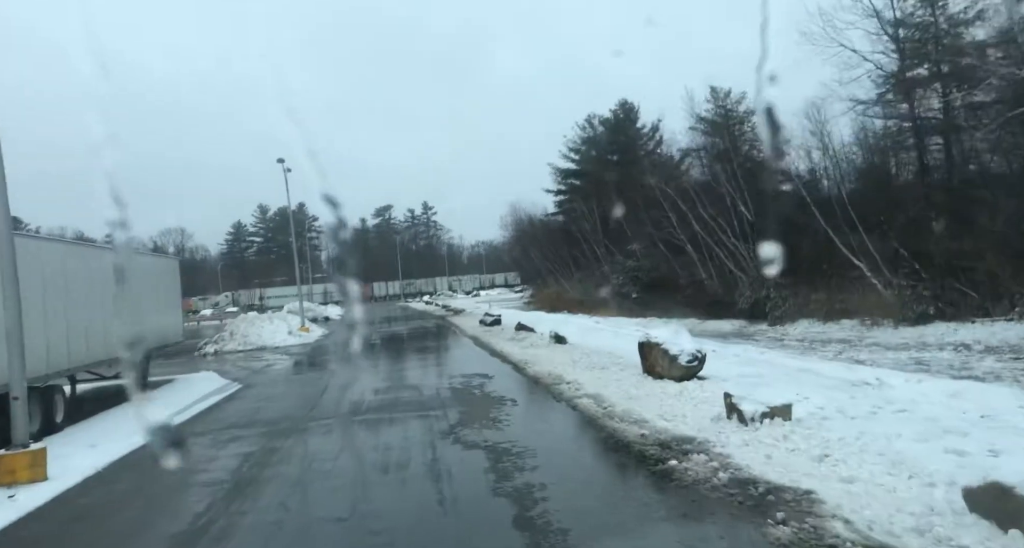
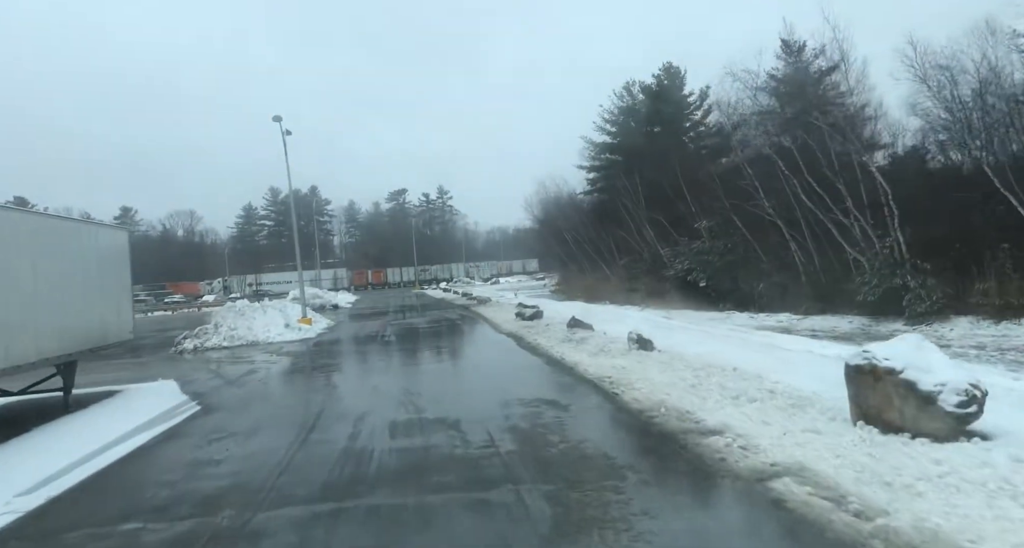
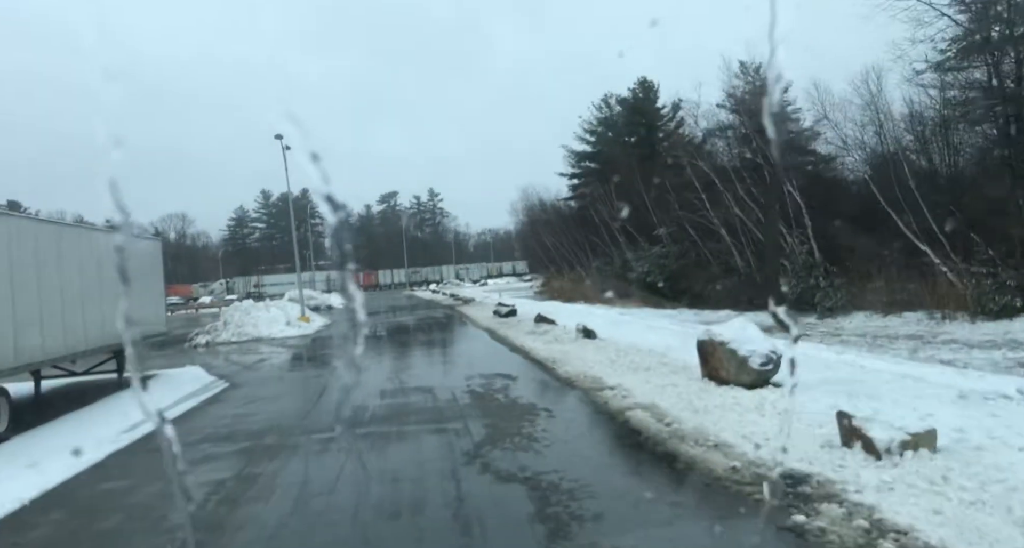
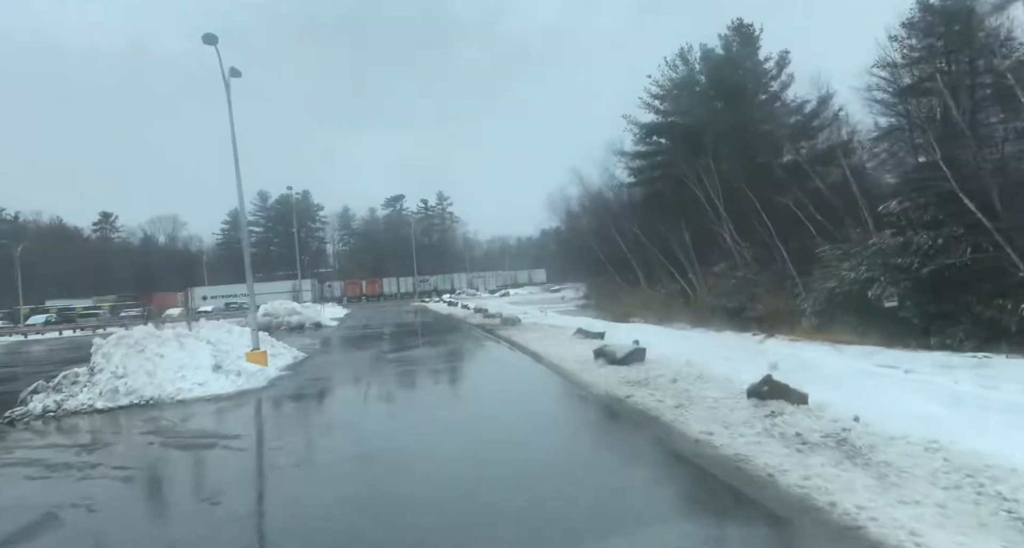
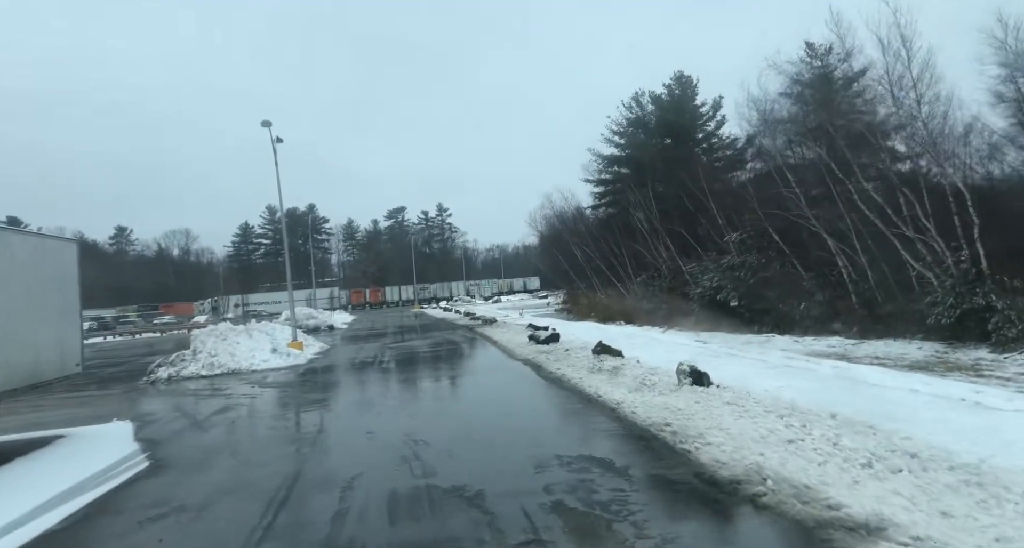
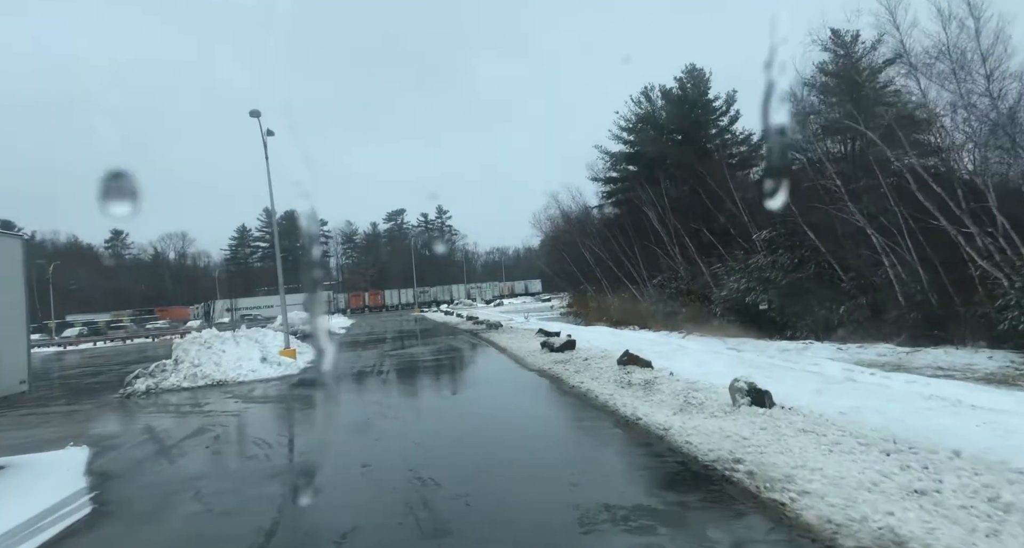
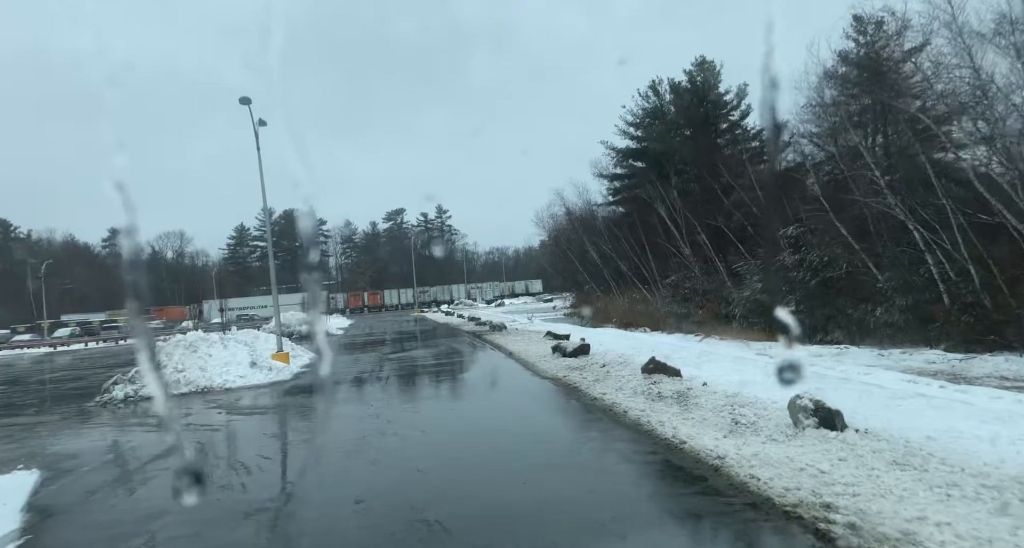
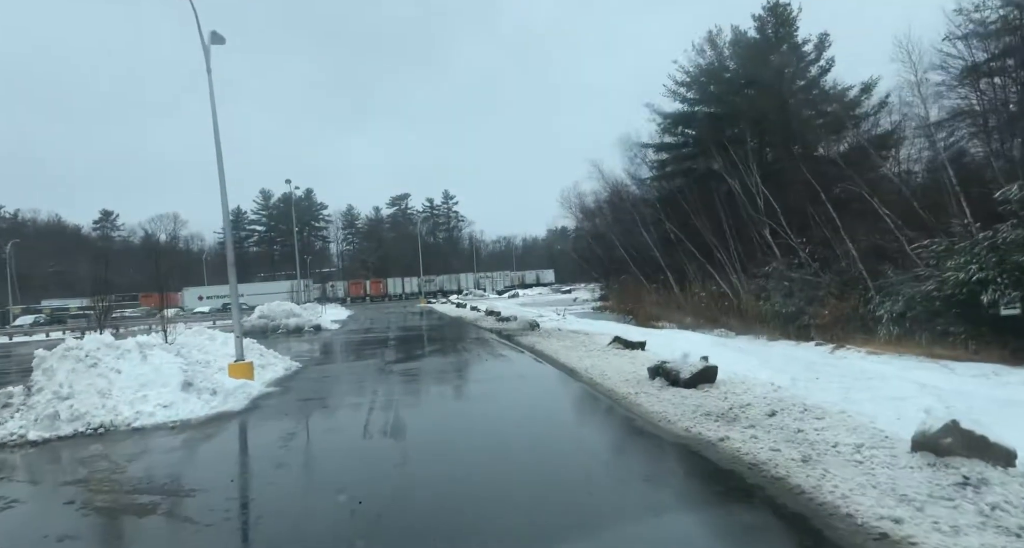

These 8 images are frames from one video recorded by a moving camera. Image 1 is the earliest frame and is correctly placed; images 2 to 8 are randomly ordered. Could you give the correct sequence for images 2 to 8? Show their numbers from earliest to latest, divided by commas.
3, 2, 5, 6, 7, 4, 8
